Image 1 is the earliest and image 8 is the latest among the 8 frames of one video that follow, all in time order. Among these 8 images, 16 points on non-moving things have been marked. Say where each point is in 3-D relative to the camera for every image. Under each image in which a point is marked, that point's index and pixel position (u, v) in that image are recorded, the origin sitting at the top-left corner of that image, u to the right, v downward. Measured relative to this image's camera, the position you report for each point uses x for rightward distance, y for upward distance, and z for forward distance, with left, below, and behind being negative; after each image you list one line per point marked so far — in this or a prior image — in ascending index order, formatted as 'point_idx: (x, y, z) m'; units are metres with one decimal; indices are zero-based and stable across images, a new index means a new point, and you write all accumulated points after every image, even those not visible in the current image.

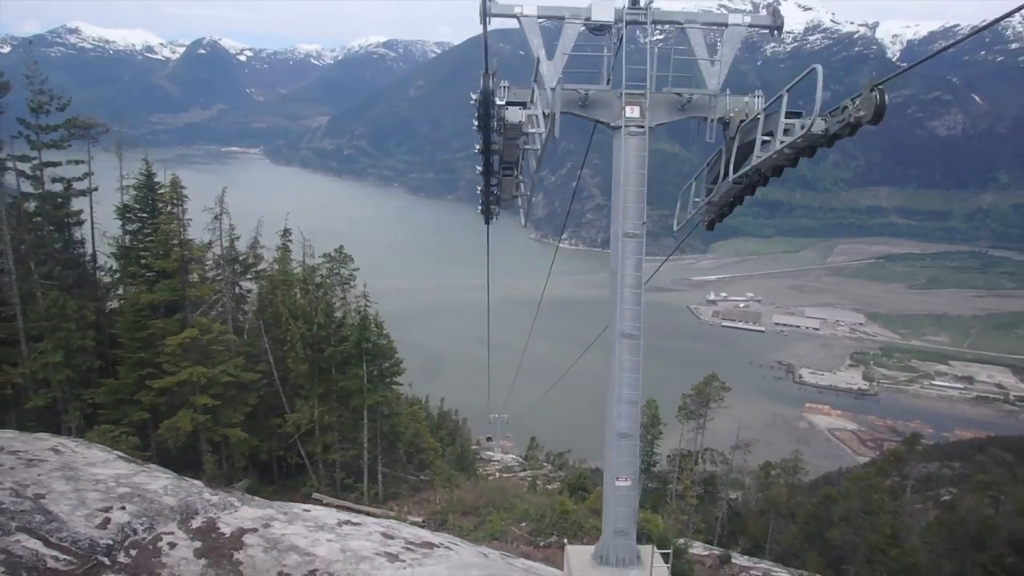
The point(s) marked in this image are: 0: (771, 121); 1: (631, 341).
0: (+1.8, +1.2, +6.8) m
1: (+0.9, -0.4, +7.3) m
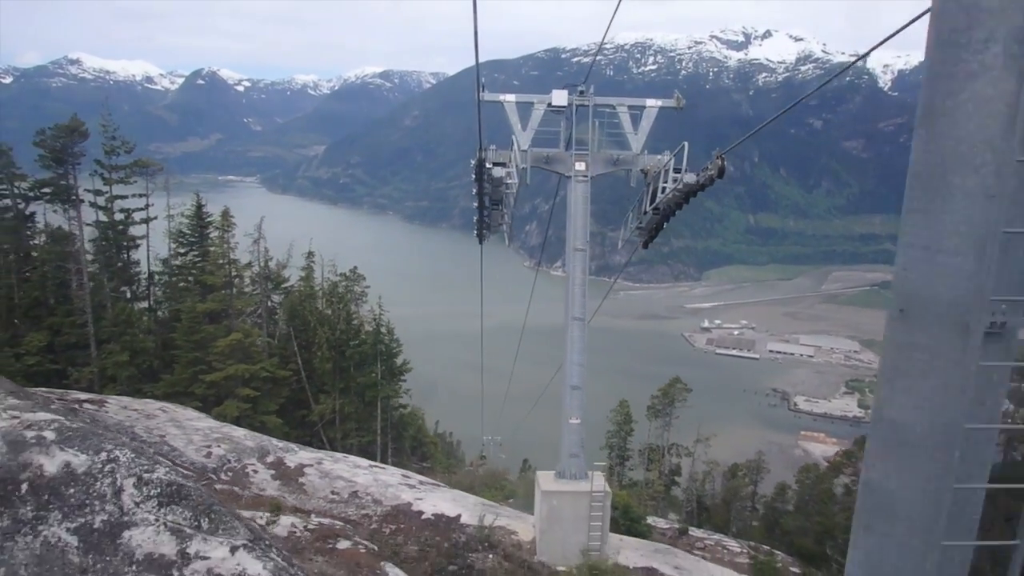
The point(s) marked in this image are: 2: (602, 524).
0: (+1.7, +1.2, +10.4) m
1: (+0.7, -0.4, +10.8) m
2: (+1.0, -2.6, +11.0) m
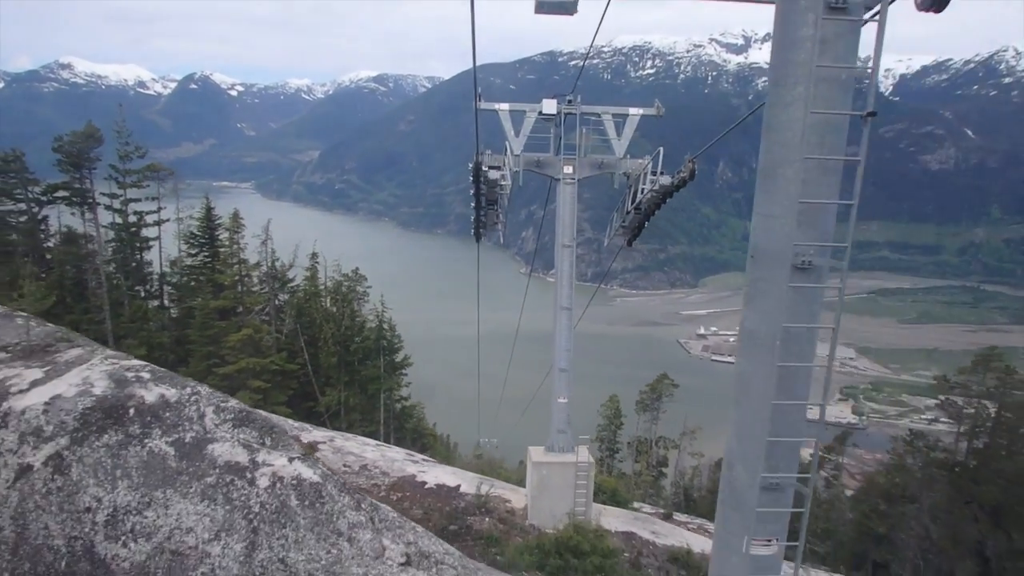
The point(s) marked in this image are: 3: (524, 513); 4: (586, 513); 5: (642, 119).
0: (+1.6, +1.3, +11.6) m
1: (+0.6, -0.3, +12.0) m
2: (+0.9, -2.5, +12.2) m
3: (+0.2, -2.8, +12.4) m
4: (+0.9, -2.7, +12.1) m
5: (+1.6, +2.1, +12.2) m
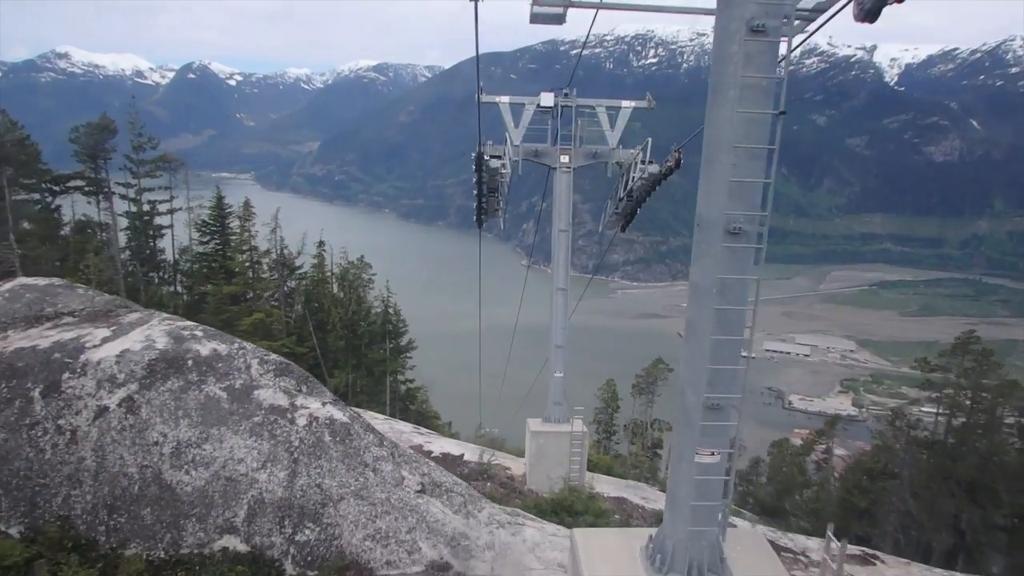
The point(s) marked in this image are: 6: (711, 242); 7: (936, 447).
0: (+1.6, +1.6, +12.6) m
1: (+0.6, -0.1, +13.0) m
2: (+0.9, -2.3, +13.2) m
3: (+0.1, -2.6, +13.4) m
4: (+0.9, -2.5, +13.1) m
5: (+1.6, +2.3, +13.1) m
6: (+0.9, +0.2, +4.5) m
7: (+8.0, -3.0, +18.6) m
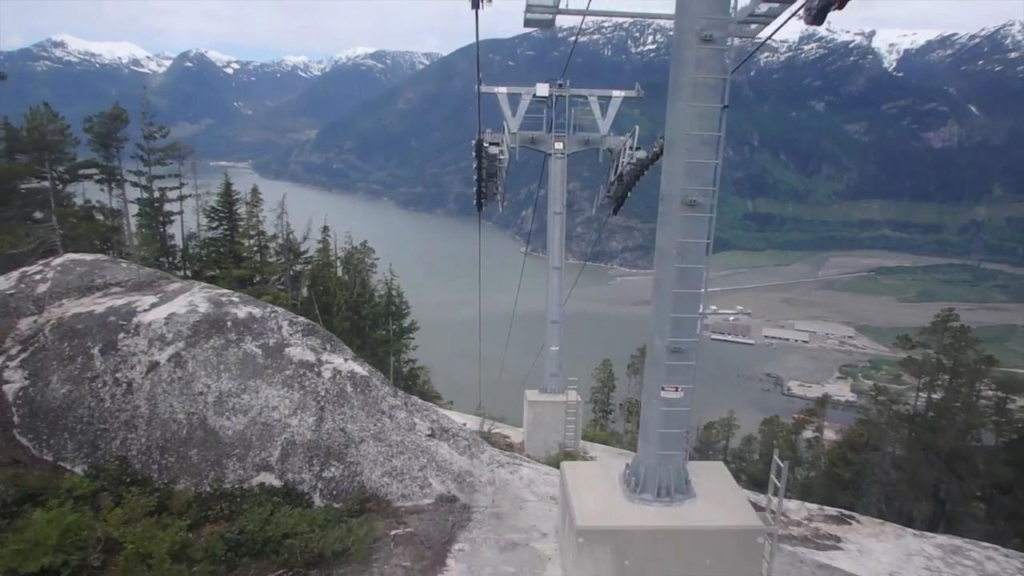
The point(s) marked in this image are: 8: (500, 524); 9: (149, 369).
0: (+1.6, +1.9, +13.5) m
1: (+0.6, +0.2, +13.9) m
2: (+0.9, -2.0, +14.1) m
3: (+0.1, -2.3, +14.4) m
4: (+0.9, -2.2, +14.0) m
5: (+1.6, +2.6, +14.0) m
6: (+0.9, +0.4, +5.4) m
7: (+8.0, -2.6, +19.5) m
8: (-0.1, -1.6, +6.8) m
9: (-2.6, -0.6, +7.2) m
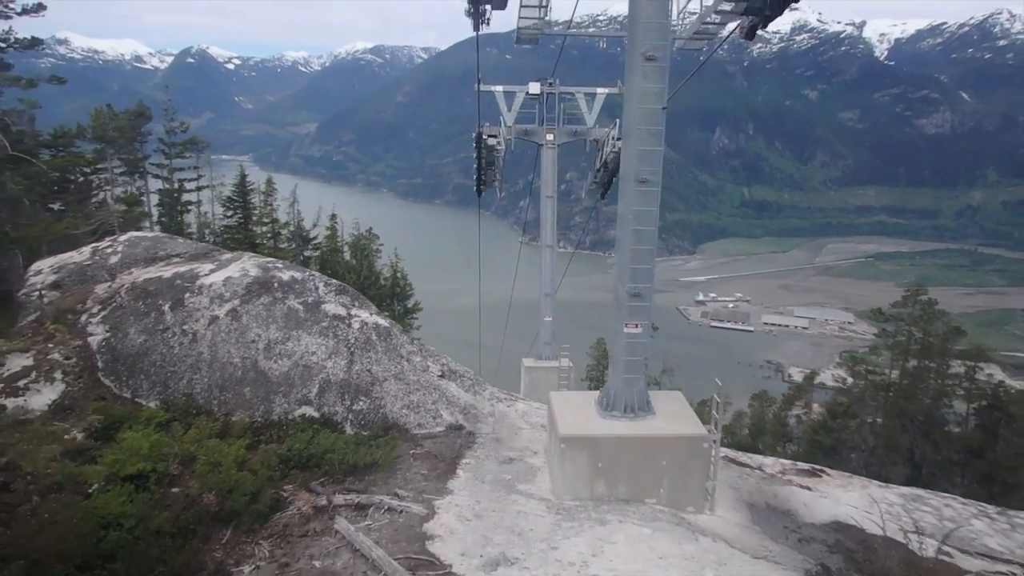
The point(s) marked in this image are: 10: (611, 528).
0: (+1.5, +2.2, +14.9) m
1: (+0.6, +0.6, +15.4) m
2: (+0.9, -1.6, +15.6) m
3: (+0.1, -1.9, +15.9) m
4: (+0.9, -1.8, +15.5) m
5: (+1.5, +3.0, +15.5) m
6: (+0.8, +0.7, +6.9) m
7: (+8.0, -2.1, +21.0) m
8: (-0.1, -1.3, +8.3) m
9: (-2.6, -0.3, +8.7) m
10: (+0.7, -1.6, +6.7) m
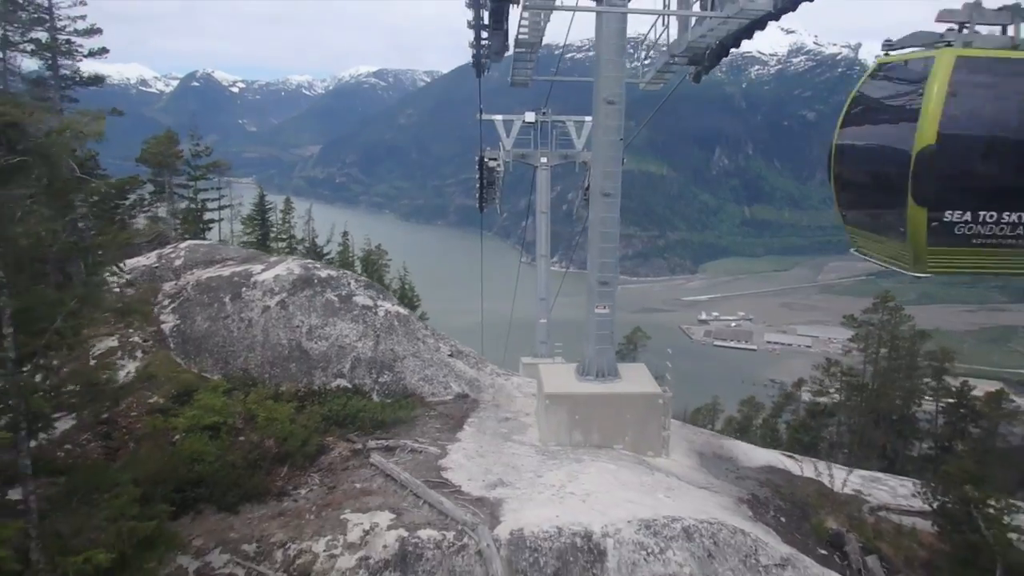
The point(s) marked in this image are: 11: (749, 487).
0: (+1.5, +2.2, +16.9) m
1: (+0.5, +0.5, +17.3) m
2: (+0.9, -1.7, +17.5) m
3: (+0.1, -2.0, +17.7) m
4: (+0.8, -1.9, +17.4) m
5: (+1.5, +2.9, +17.4) m
6: (+0.8, +0.8, +8.8) m
7: (+8.0, -2.2, +22.9) m
8: (-0.1, -1.2, +10.1) m
9: (-2.7, -0.3, +10.6) m
10: (+0.6, -1.5, +8.6) m
11: (+2.1, -1.8, +9.0) m
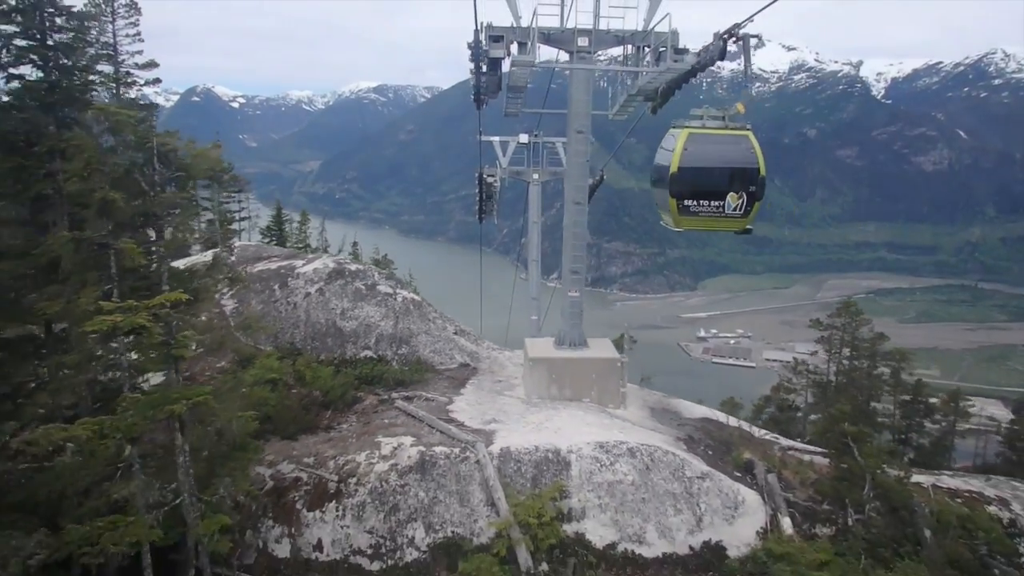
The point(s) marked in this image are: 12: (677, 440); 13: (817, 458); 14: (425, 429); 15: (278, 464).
0: (+1.4, +2.2, +19.5) m
1: (+0.4, +0.5, +19.9) m
2: (+0.8, -1.7, +20.1) m
3: (0.0, -2.0, +20.3) m
4: (+0.7, -1.9, +20.0) m
5: (+1.4, +2.9, +20.1) m
6: (+0.7, +0.9, +11.4) m
7: (+7.9, -2.4, +25.5) m
8: (-0.2, -1.1, +12.7) m
9: (-2.7, -0.1, +13.2) m
10: (+0.5, -1.4, +11.2) m
11: (+2.0, -1.7, +11.6) m
12: (+1.8, -1.7, +11.1) m
13: (+3.5, -2.0, +11.5) m
14: (-0.9, -1.4, +10.3) m
15: (-2.3, -1.7, +9.8) m
